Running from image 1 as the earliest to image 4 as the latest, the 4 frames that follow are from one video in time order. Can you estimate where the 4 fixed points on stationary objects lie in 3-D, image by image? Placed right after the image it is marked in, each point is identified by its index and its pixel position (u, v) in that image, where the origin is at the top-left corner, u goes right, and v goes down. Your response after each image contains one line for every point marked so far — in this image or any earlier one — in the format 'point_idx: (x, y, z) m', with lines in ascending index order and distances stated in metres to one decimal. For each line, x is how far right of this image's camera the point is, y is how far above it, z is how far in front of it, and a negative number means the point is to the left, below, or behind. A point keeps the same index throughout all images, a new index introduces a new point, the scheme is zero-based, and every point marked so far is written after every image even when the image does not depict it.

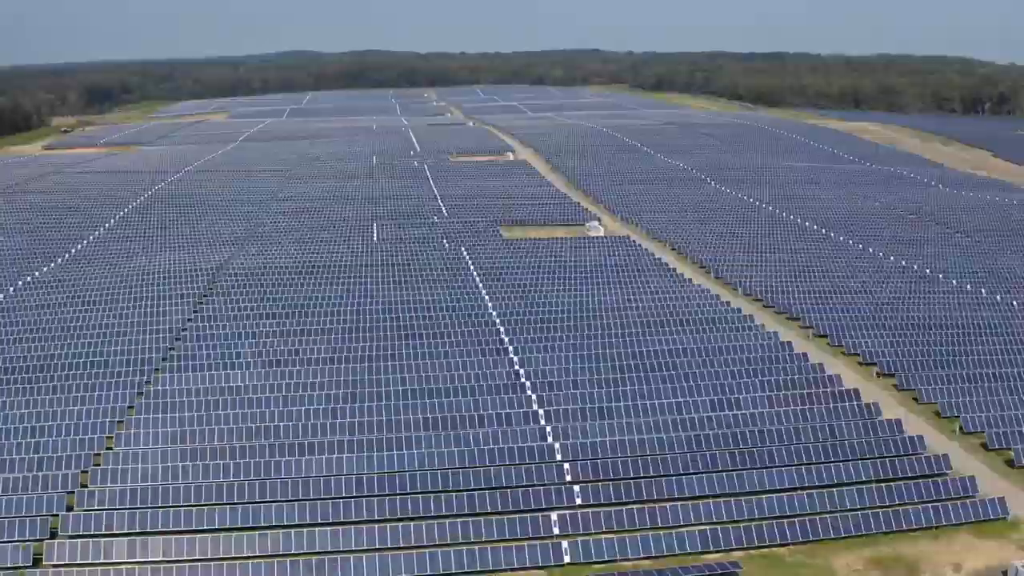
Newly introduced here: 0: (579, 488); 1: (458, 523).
0: (+1.9, -5.6, +19.7) m
1: (-1.2, -6.5, +18.8) m
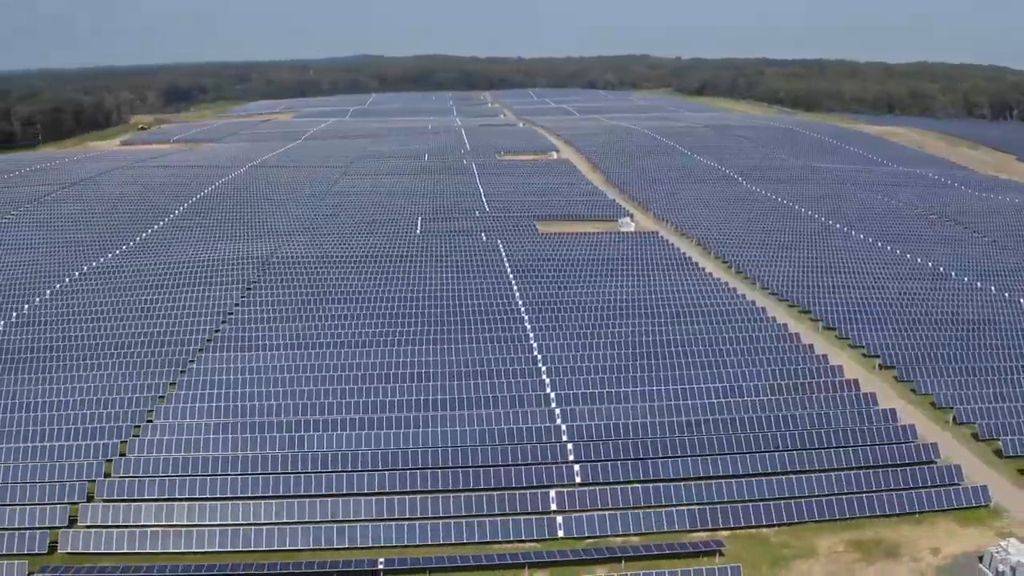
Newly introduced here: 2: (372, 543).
0: (+1.9, -5.0, +20.1) m
1: (-1.3, -5.8, +19.3) m
2: (-3.4, -6.7, +18.4) m
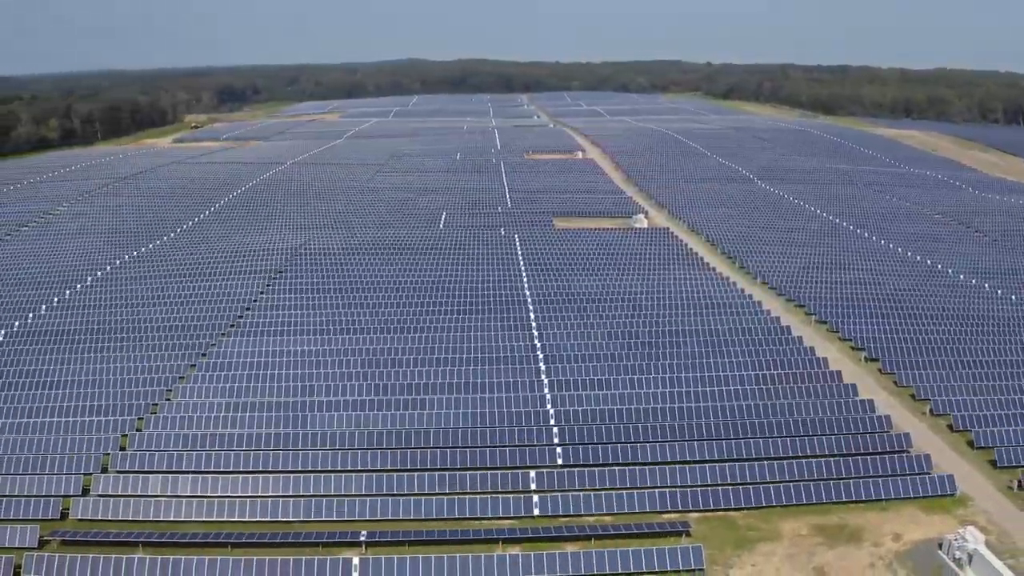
0: (+1.3, -4.5, +20.1) m
1: (-1.9, -5.1, +19.5) m
2: (-4.1, -6.0, +18.7) m
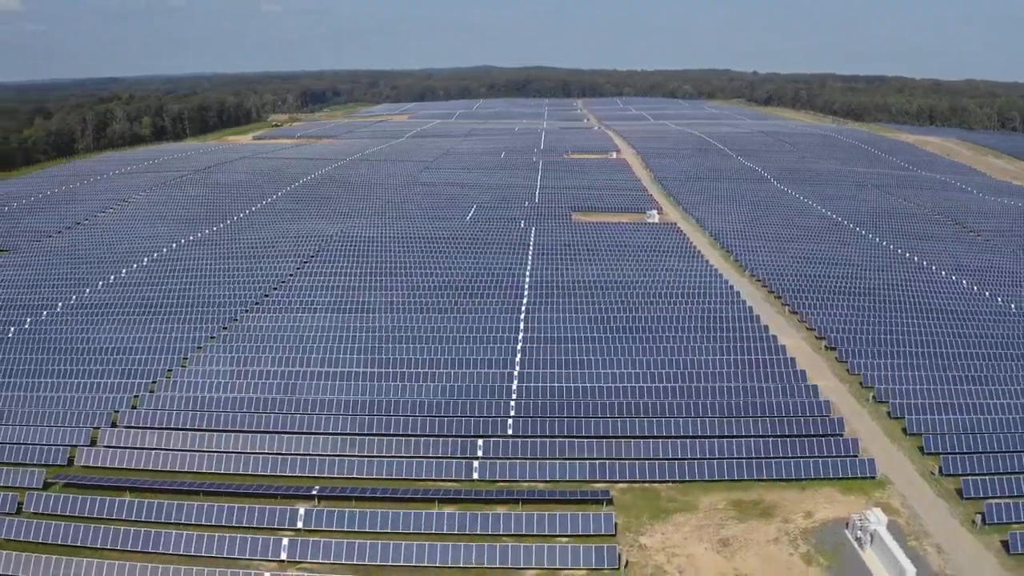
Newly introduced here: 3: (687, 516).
0: (-0.1, -3.5, +19.9) m
1: (-3.3, -3.9, +19.4) m
2: (-5.6, -4.6, +18.7) m
3: (+4.1, -5.1, +15.5) m
